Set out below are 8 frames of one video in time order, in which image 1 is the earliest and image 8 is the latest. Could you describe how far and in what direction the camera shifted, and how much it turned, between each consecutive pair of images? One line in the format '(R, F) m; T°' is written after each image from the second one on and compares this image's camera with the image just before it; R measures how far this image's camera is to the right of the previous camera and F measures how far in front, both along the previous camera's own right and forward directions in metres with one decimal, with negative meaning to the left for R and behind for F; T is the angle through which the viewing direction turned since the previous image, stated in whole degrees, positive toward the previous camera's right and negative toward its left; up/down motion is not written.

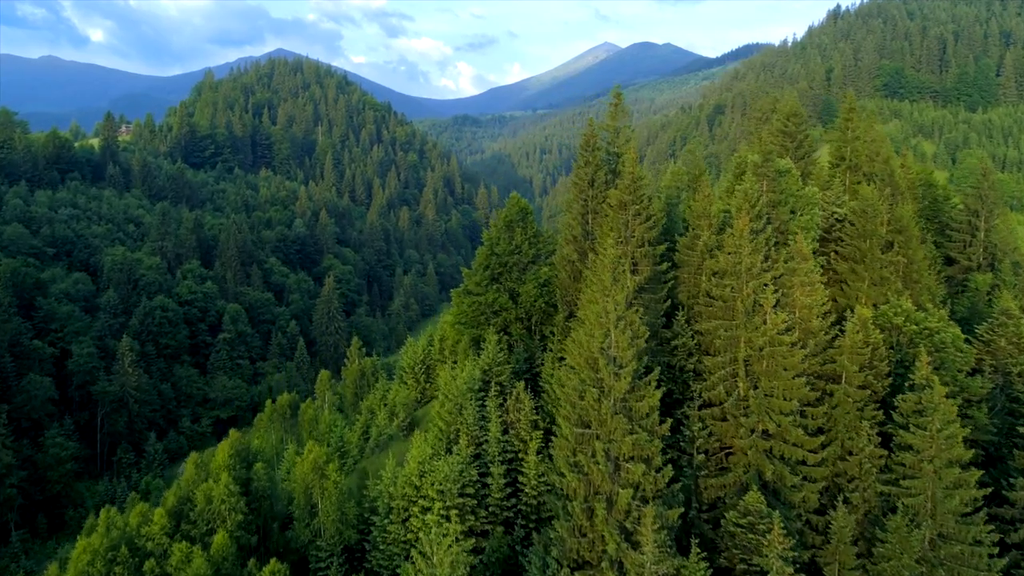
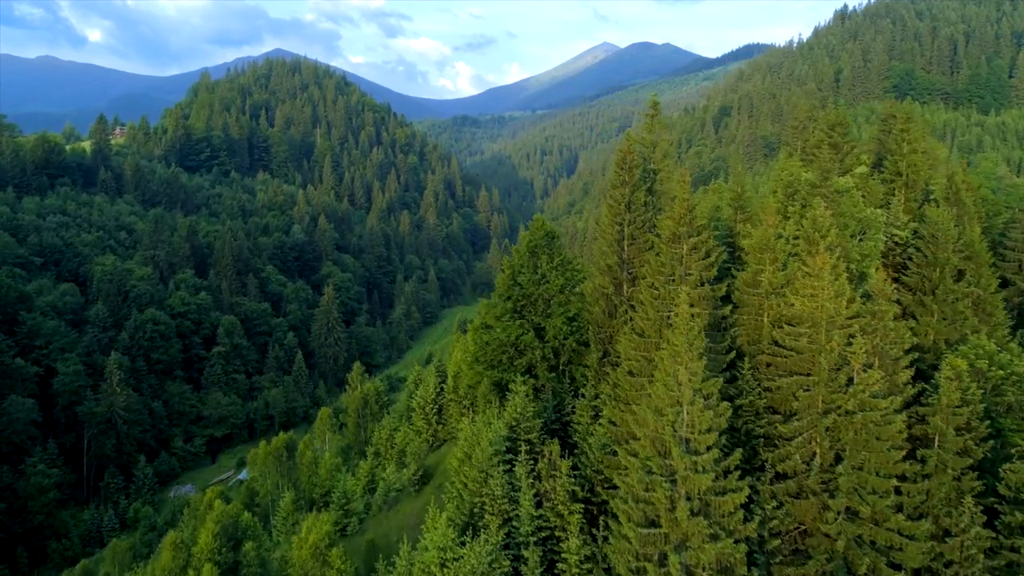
(-1.0, +3.5) m; 0°
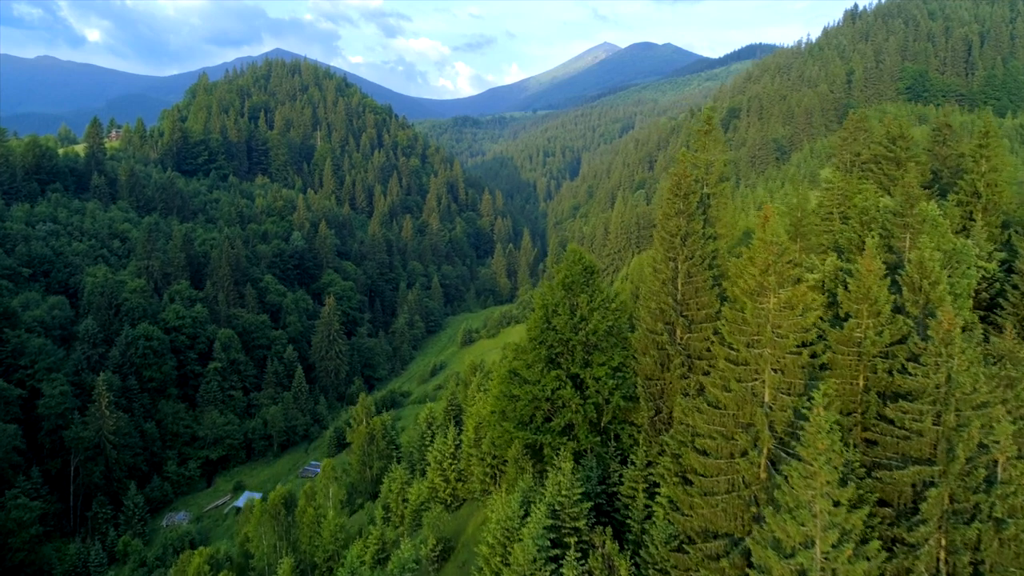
(-1.1, +3.8) m; 0°
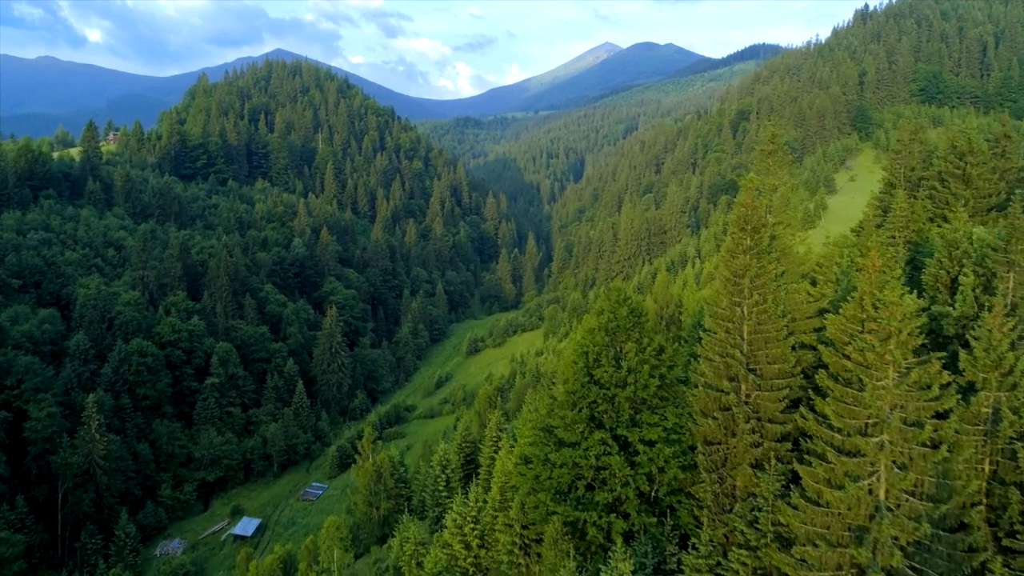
(-1.0, +3.4) m; 0°
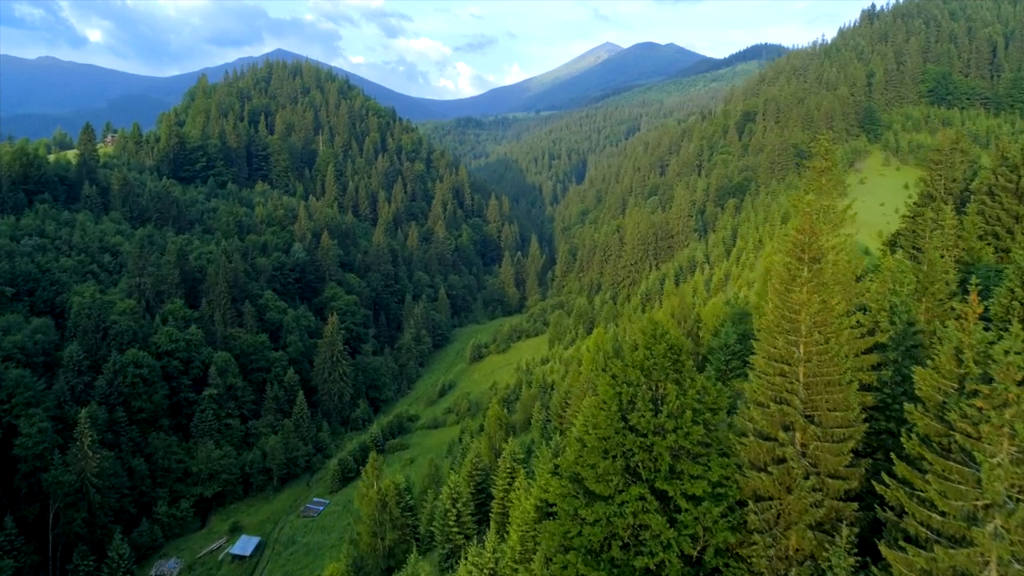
(-0.6, +2.2) m; 0°
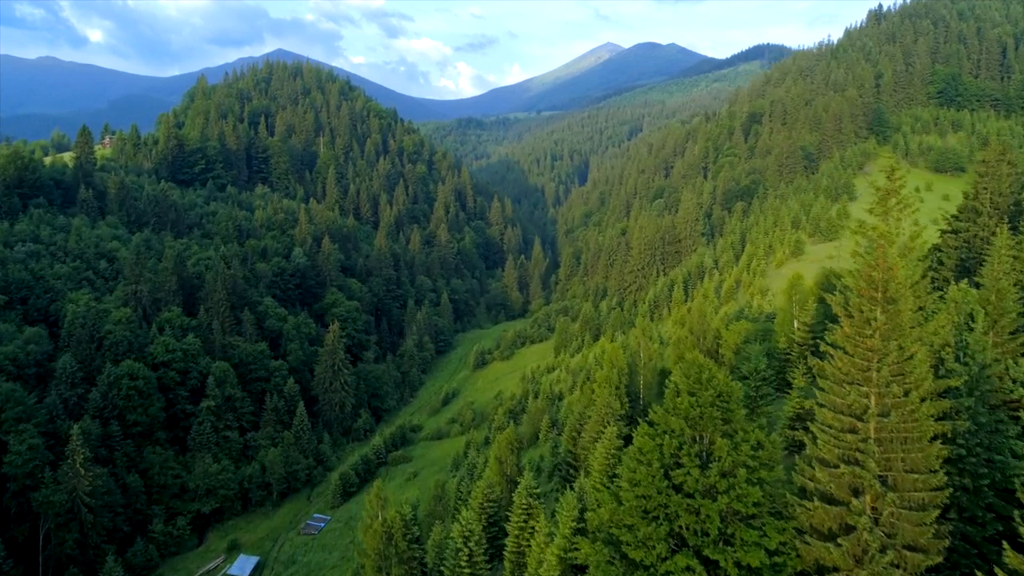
(-0.6, +2.2) m; 0°
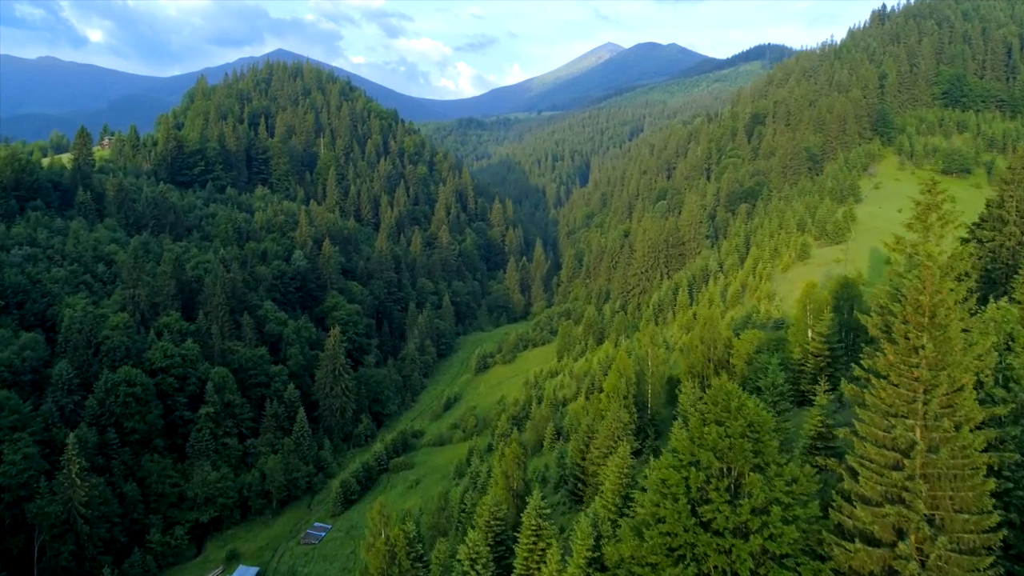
(-0.3, +1.1) m; 0°
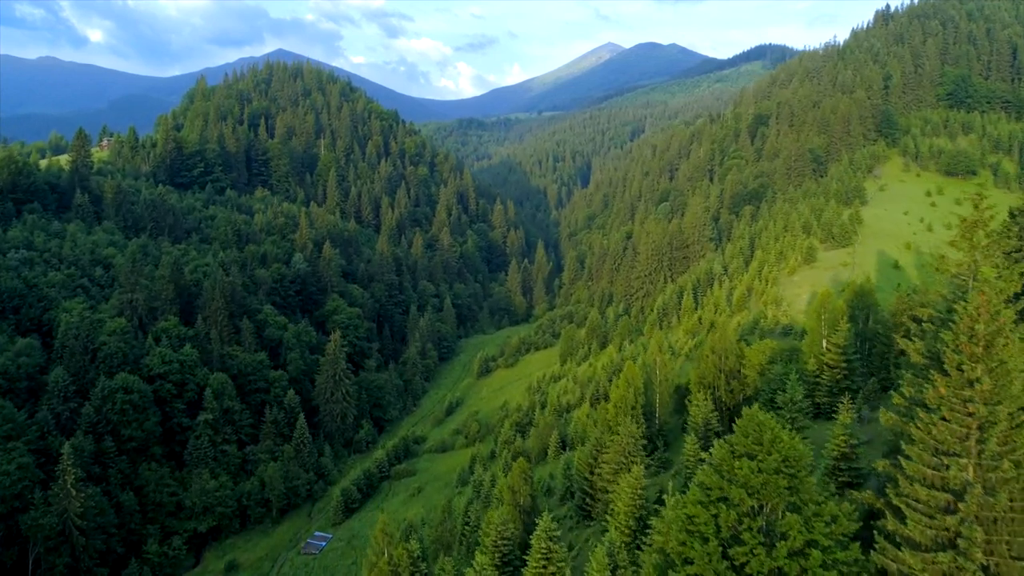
(-0.3, +1.1) m; 0°
